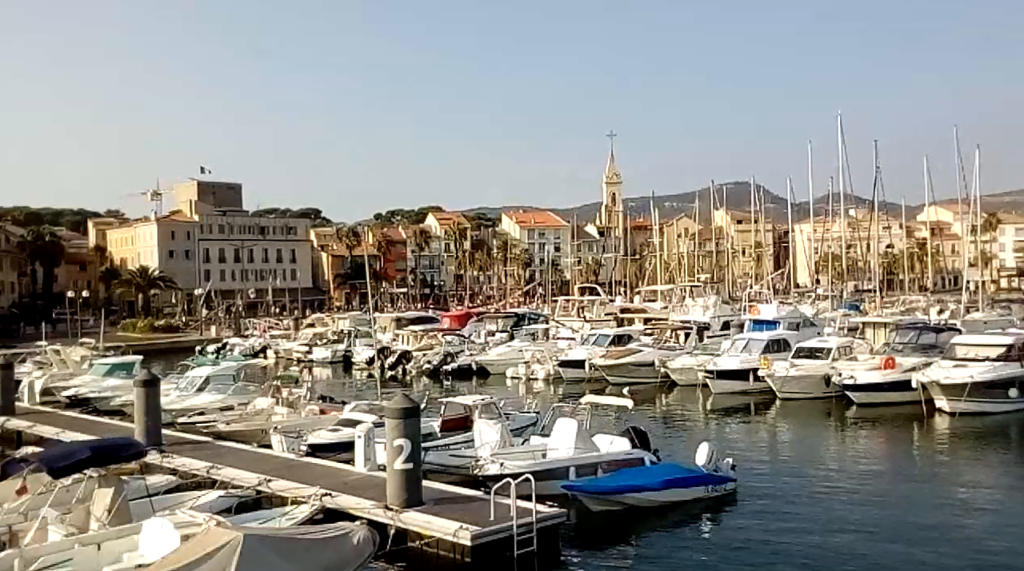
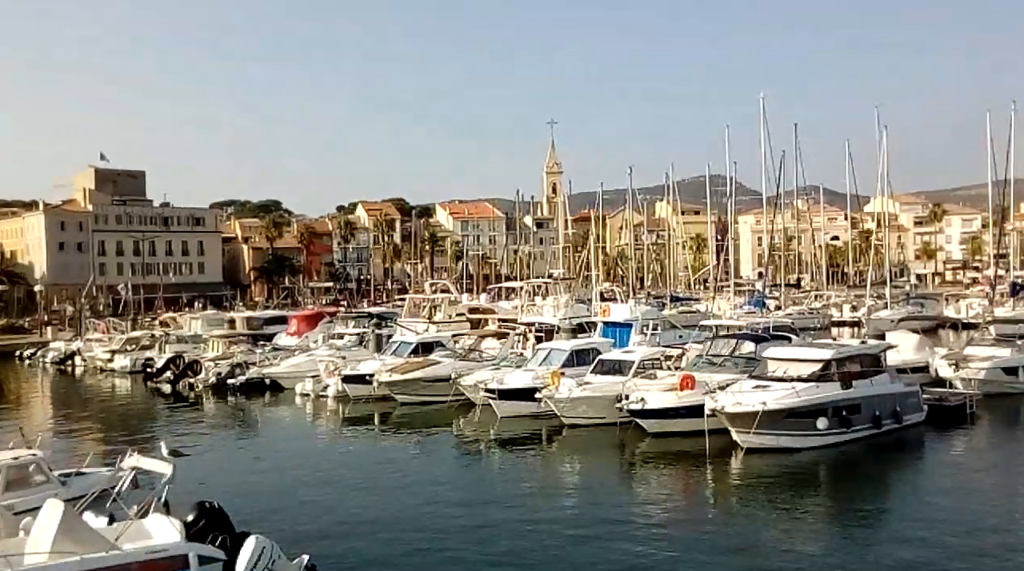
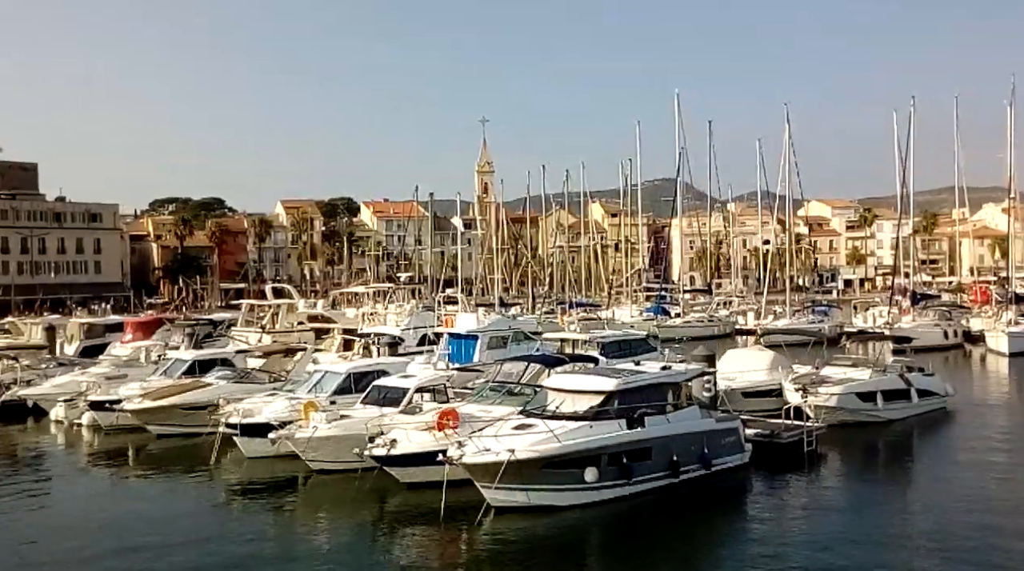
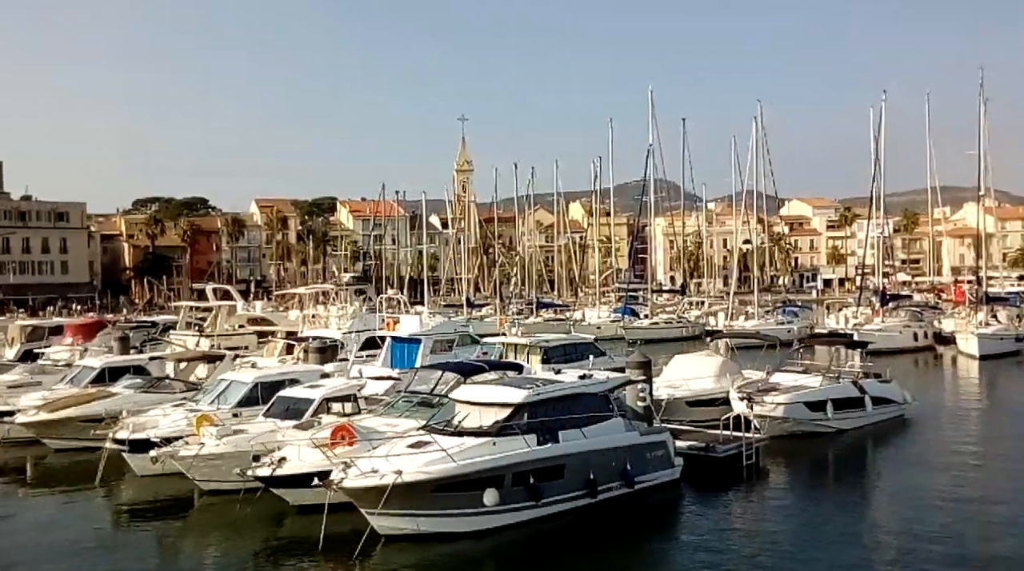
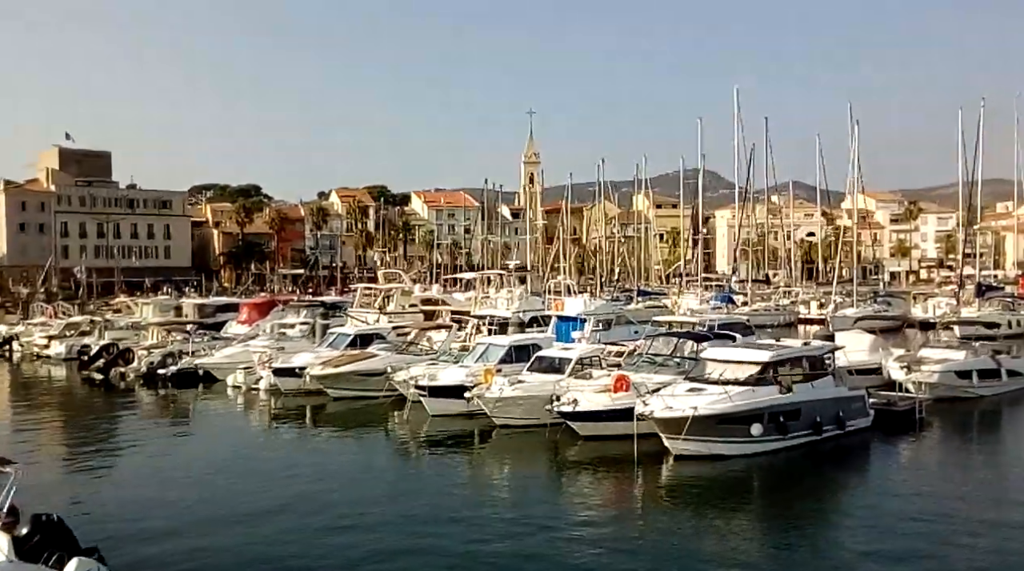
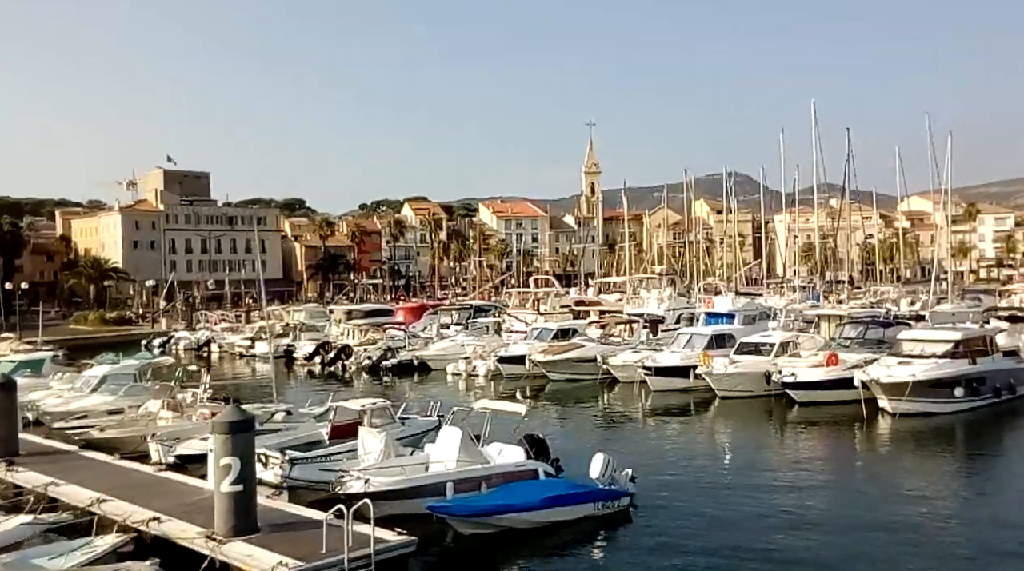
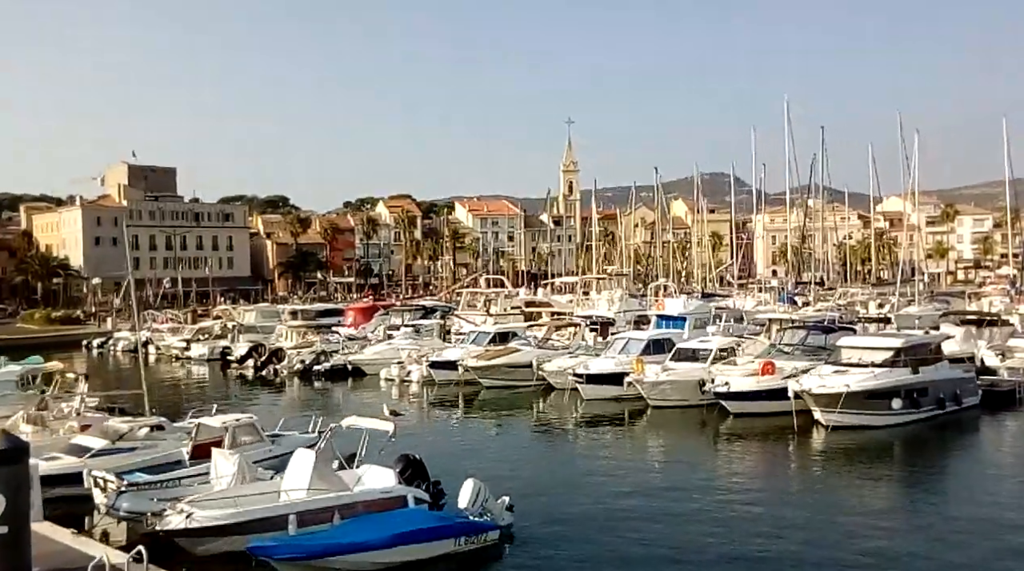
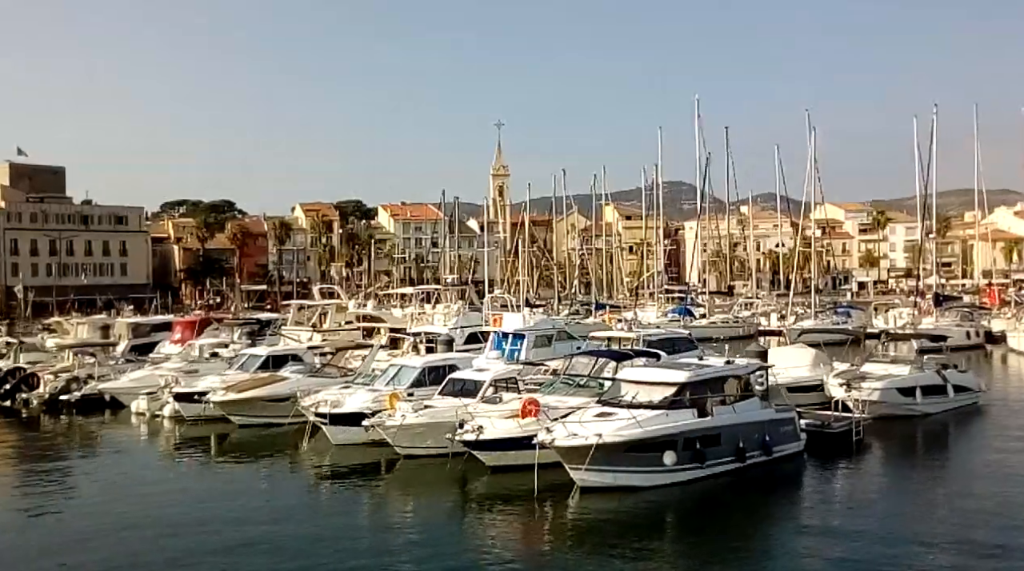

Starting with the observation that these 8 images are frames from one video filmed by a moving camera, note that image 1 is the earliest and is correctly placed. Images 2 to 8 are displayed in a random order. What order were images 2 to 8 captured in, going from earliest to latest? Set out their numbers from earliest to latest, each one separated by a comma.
6, 7, 2, 5, 8, 3, 4
